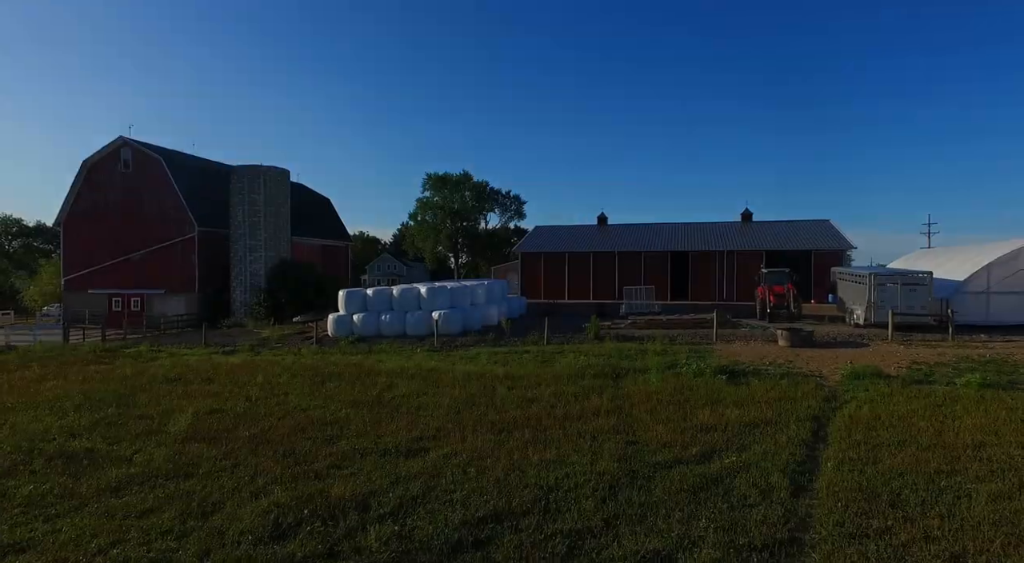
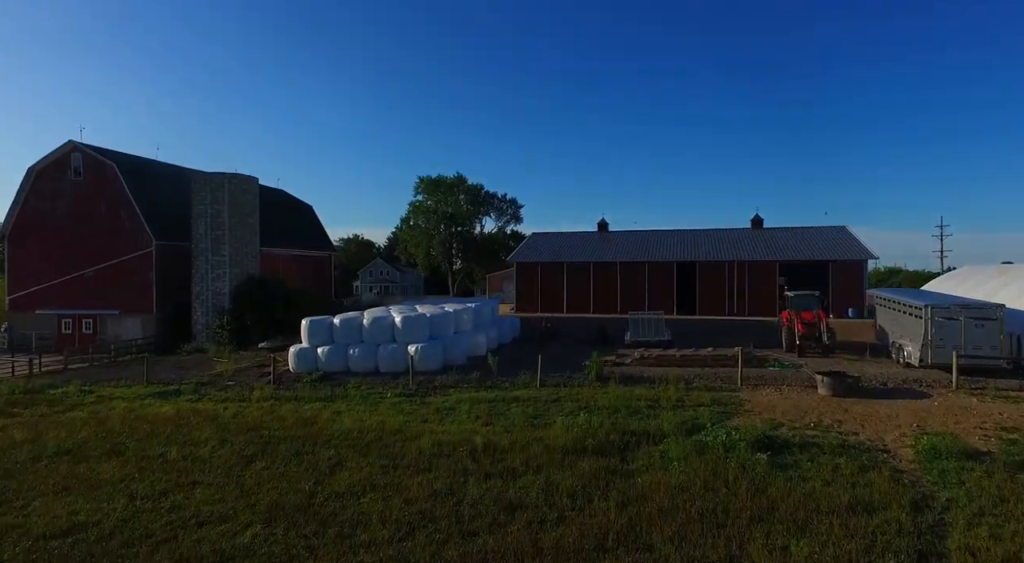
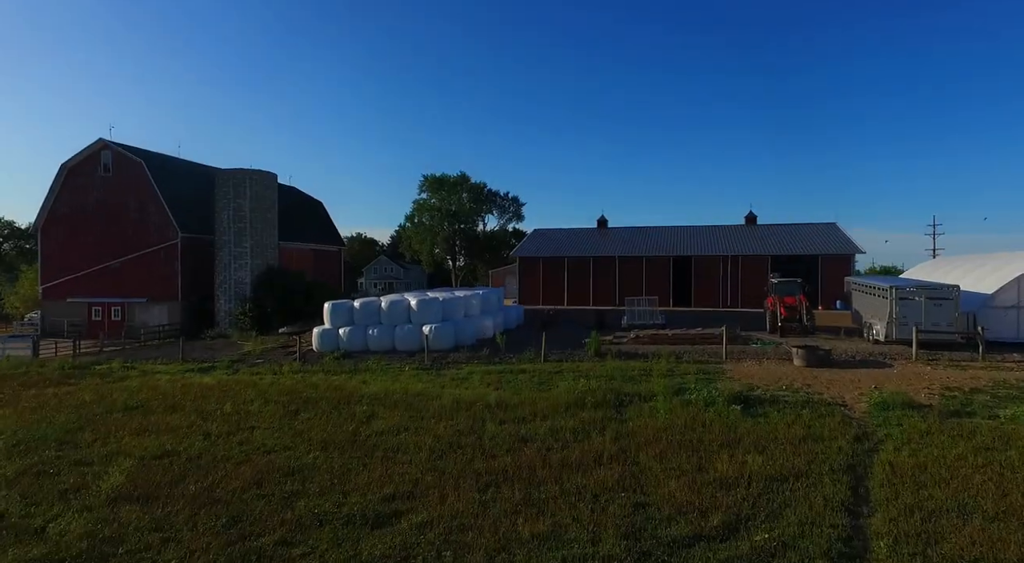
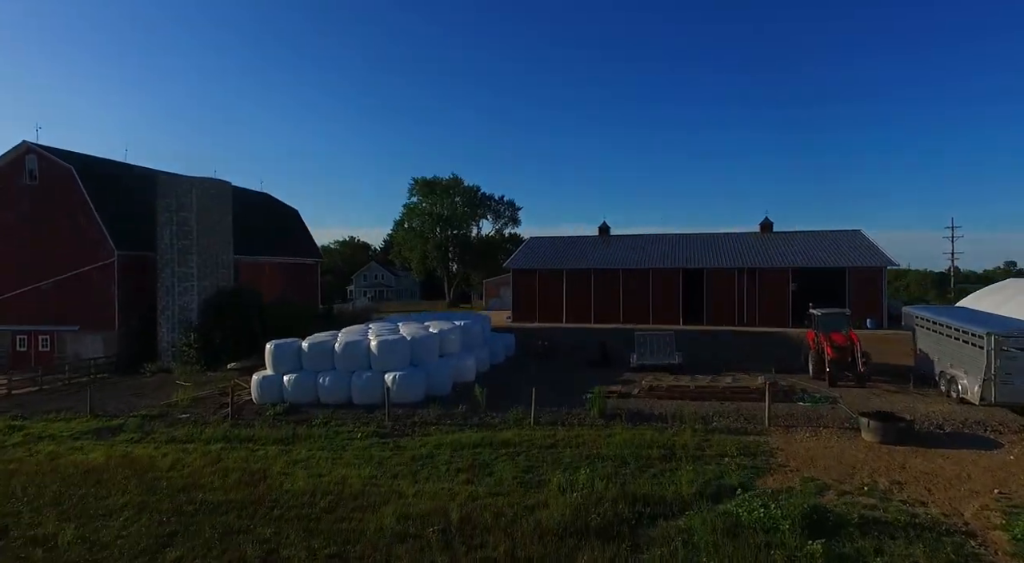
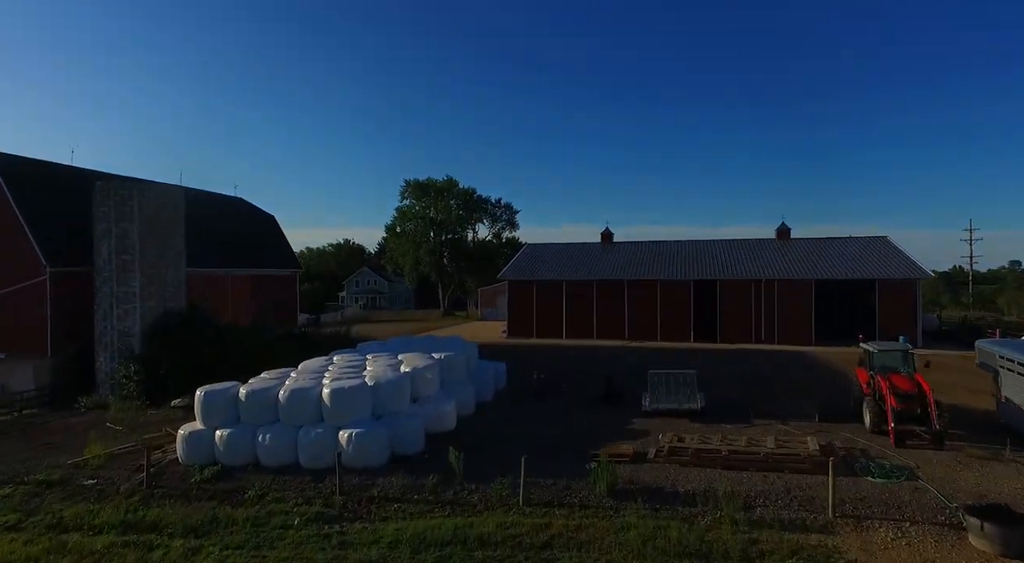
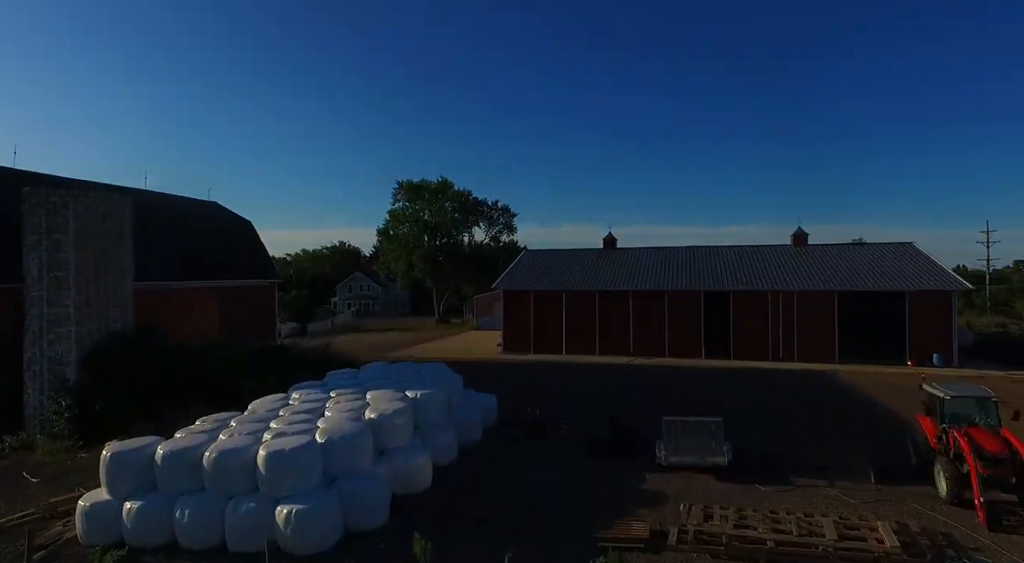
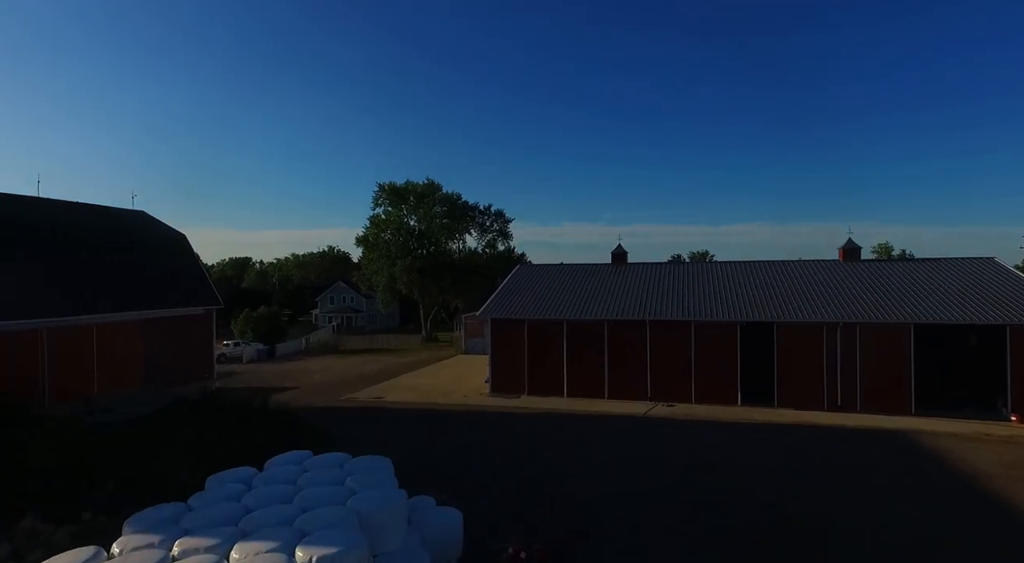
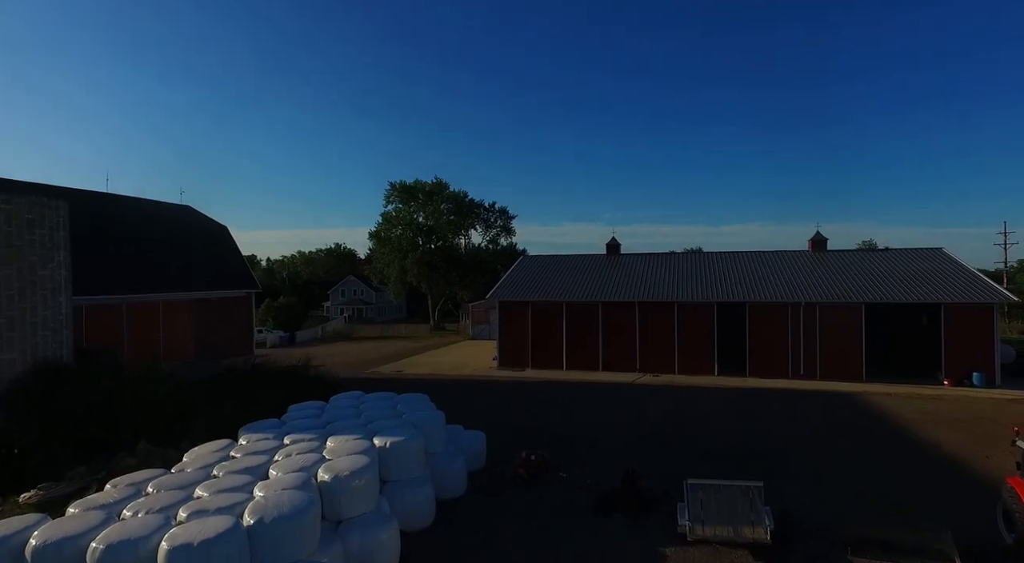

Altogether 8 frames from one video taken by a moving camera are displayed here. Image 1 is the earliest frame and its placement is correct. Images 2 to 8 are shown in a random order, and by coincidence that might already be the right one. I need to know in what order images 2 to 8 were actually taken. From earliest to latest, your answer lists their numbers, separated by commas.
3, 2, 4, 5, 6, 8, 7
